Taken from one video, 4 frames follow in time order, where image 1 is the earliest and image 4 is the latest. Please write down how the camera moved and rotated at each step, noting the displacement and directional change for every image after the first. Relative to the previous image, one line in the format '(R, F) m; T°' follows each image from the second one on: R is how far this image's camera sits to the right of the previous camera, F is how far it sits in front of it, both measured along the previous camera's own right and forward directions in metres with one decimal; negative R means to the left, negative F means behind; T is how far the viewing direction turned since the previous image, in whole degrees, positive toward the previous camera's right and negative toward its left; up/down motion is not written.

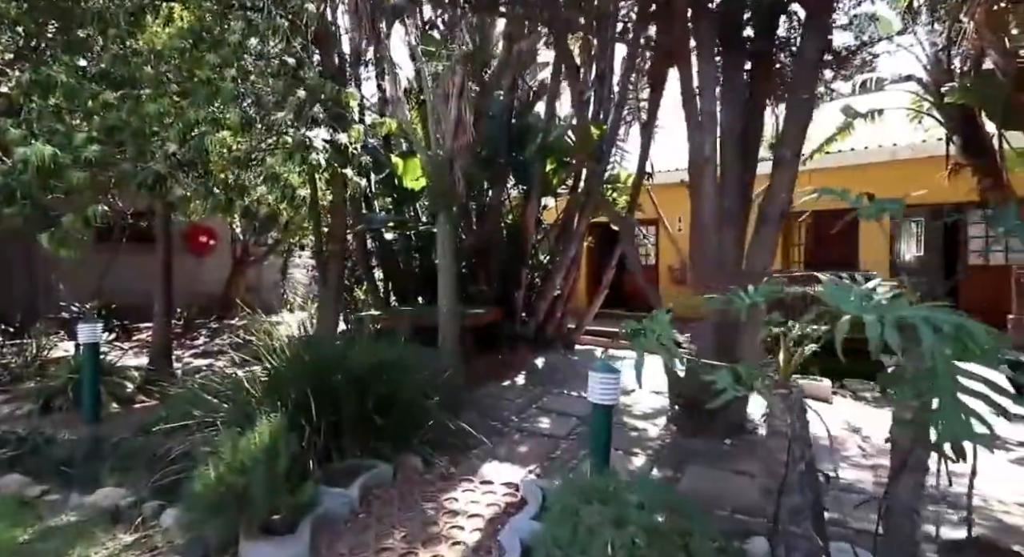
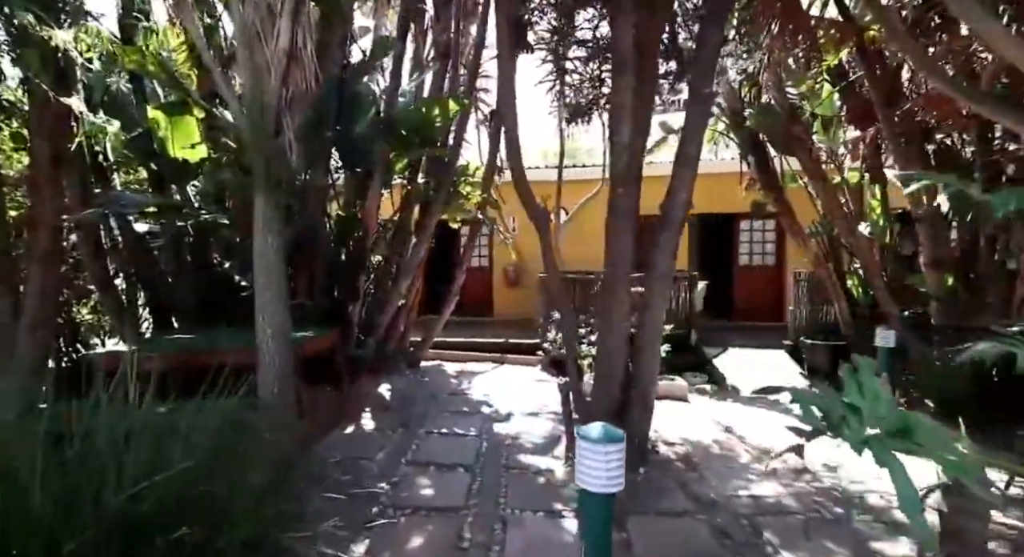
(-0.3, +1.1) m; +21°
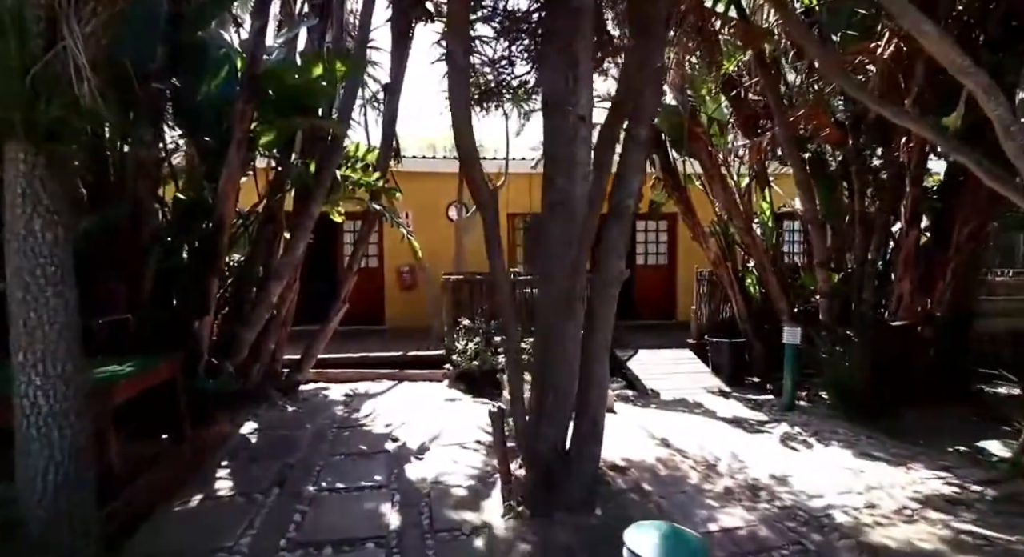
(-0.2, +0.7) m; +11°
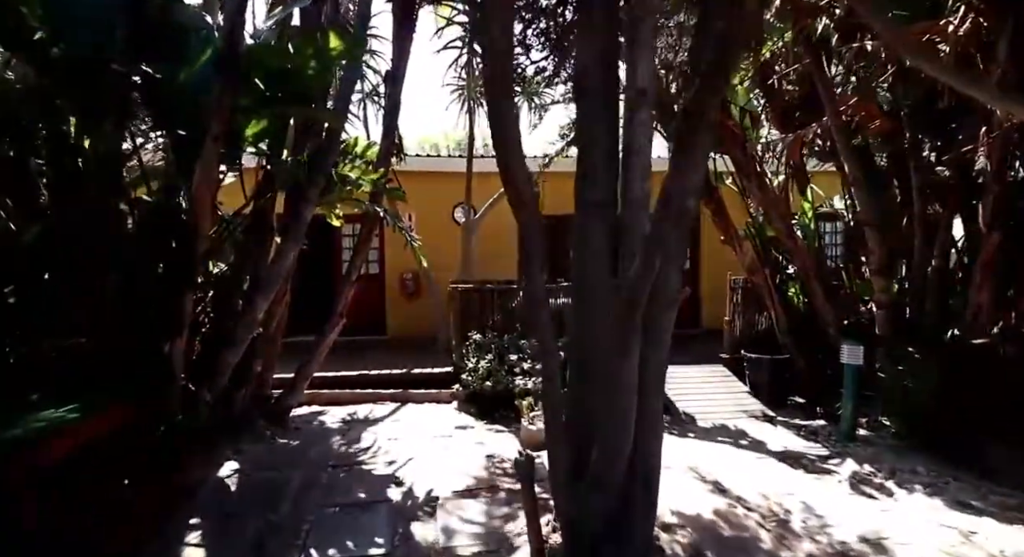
(-0.1, +0.7) m; 0°
